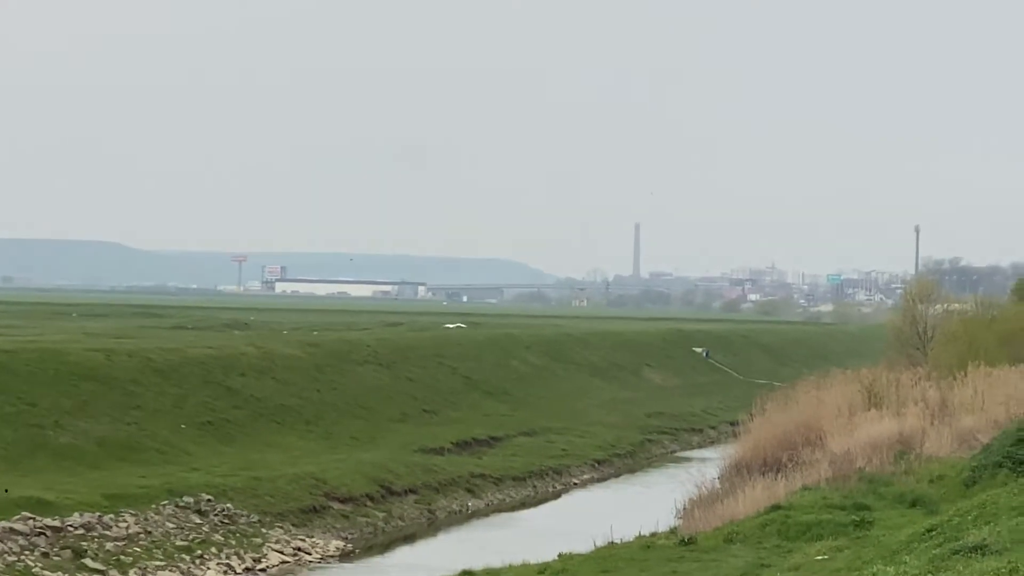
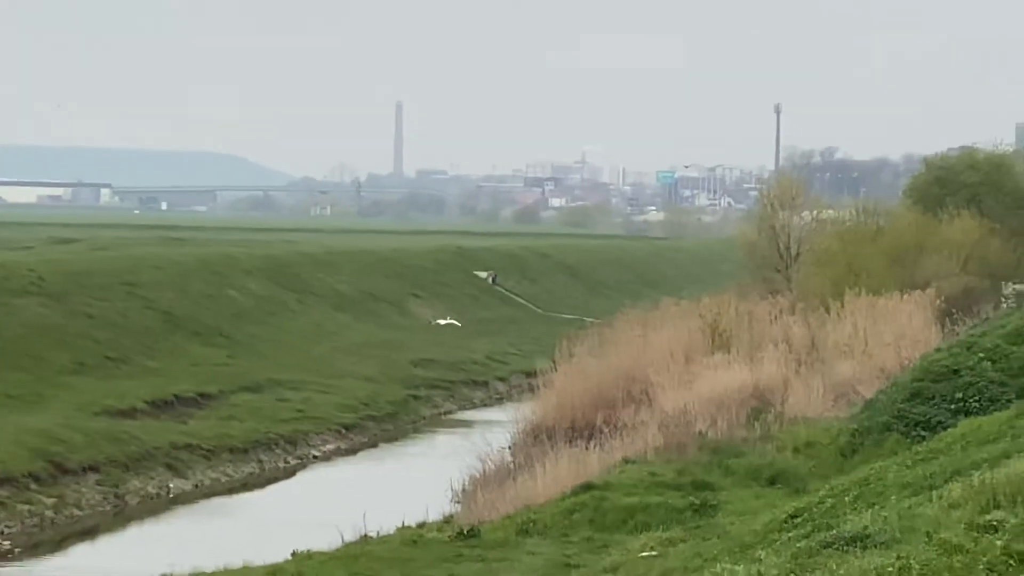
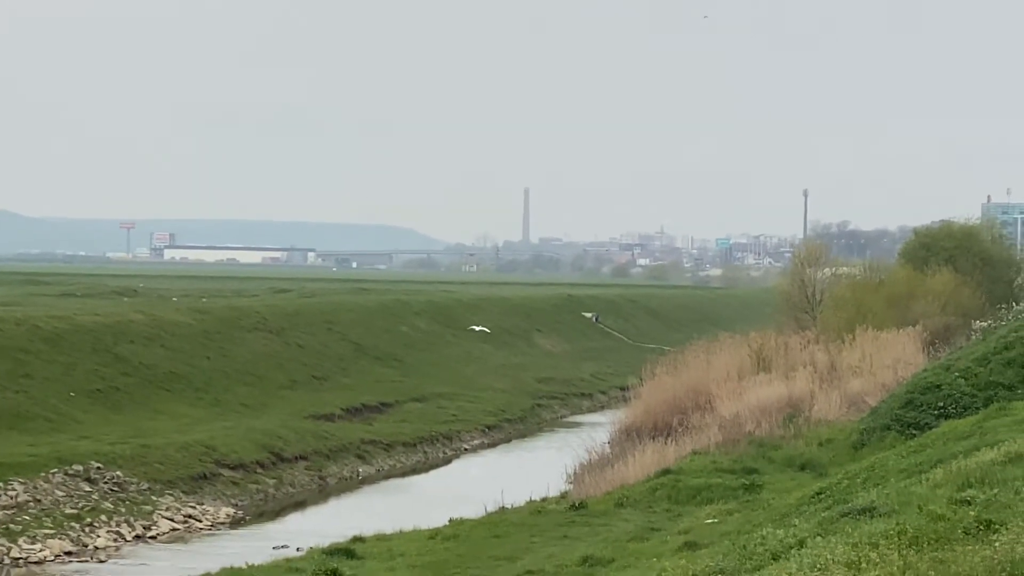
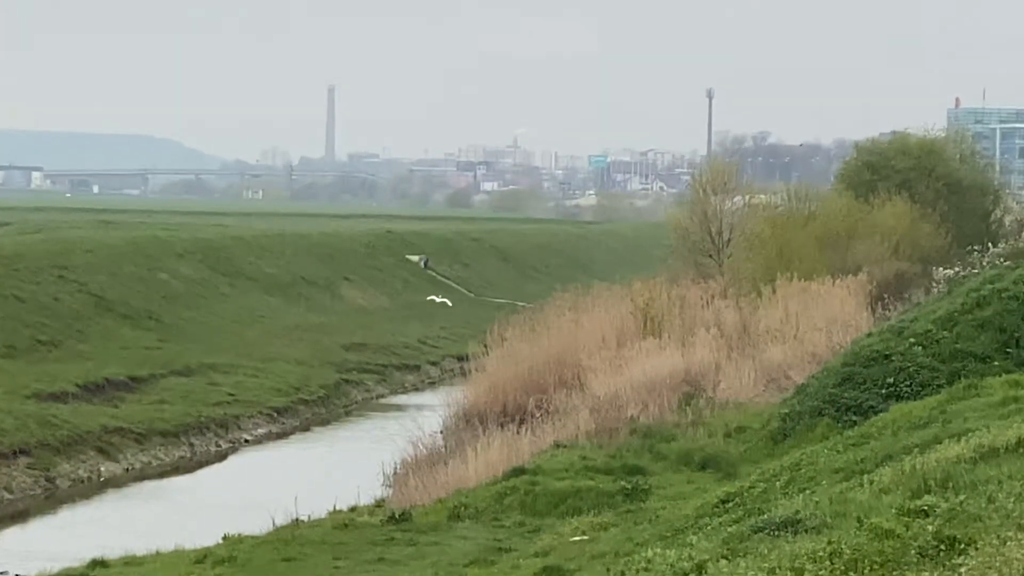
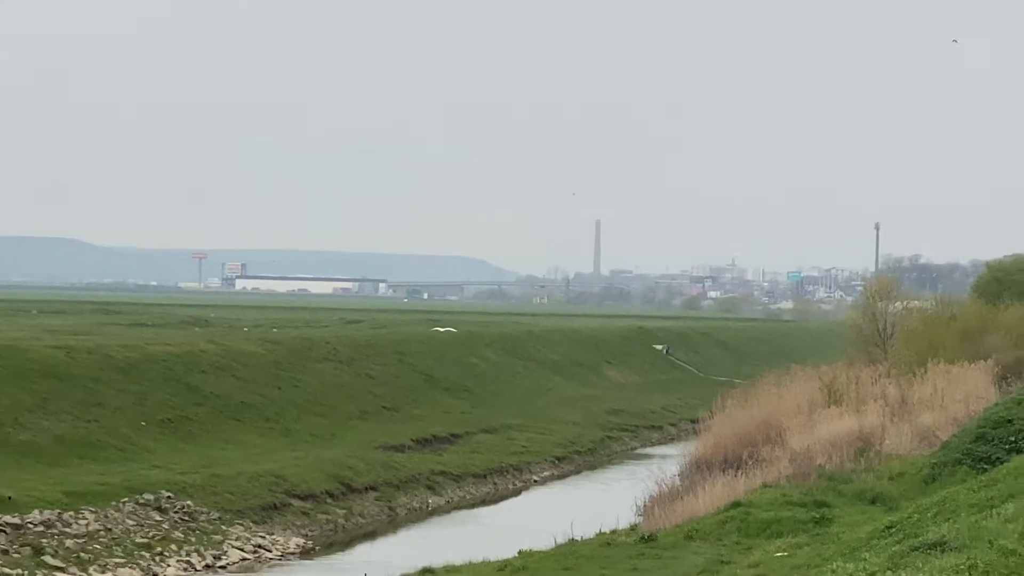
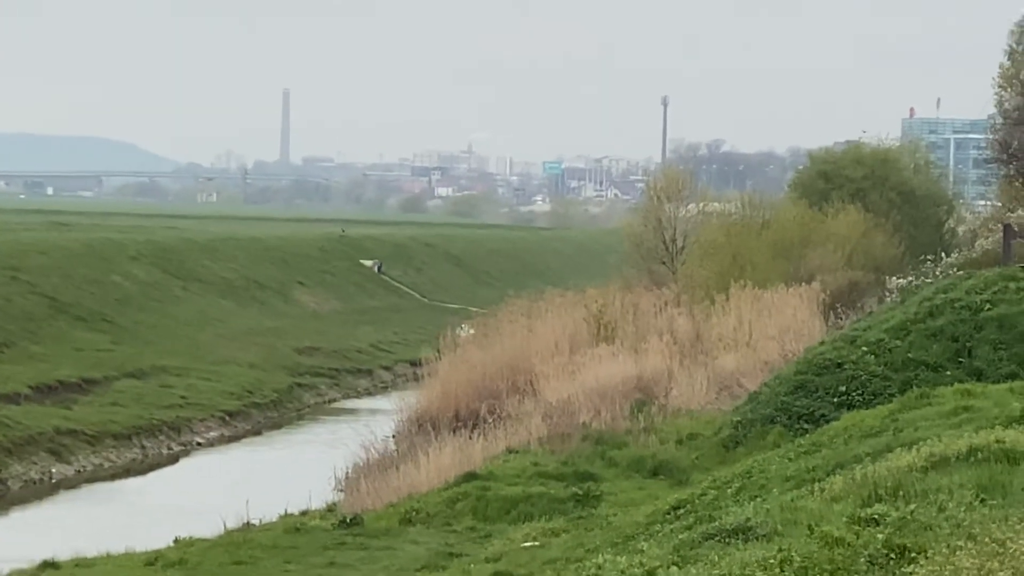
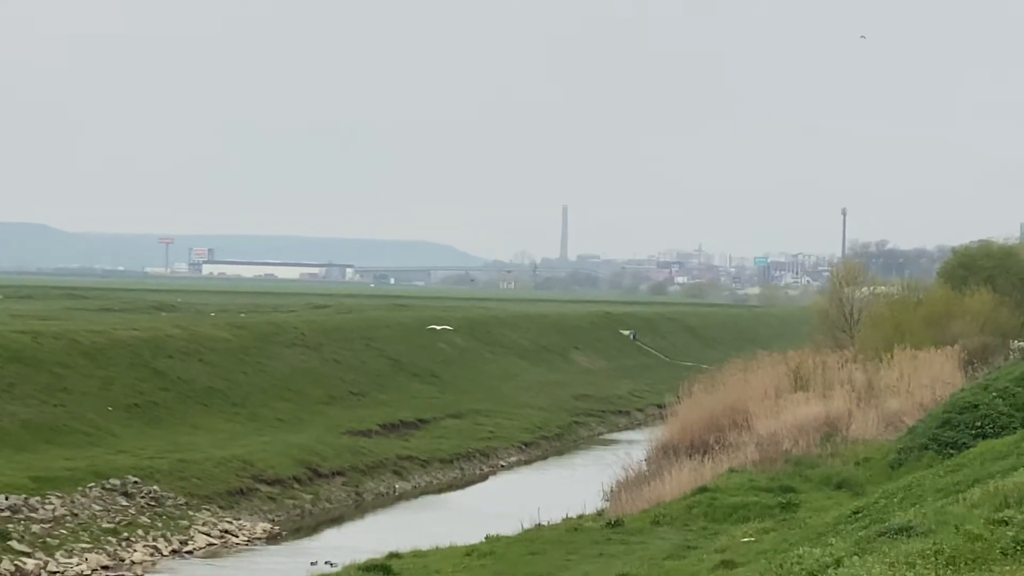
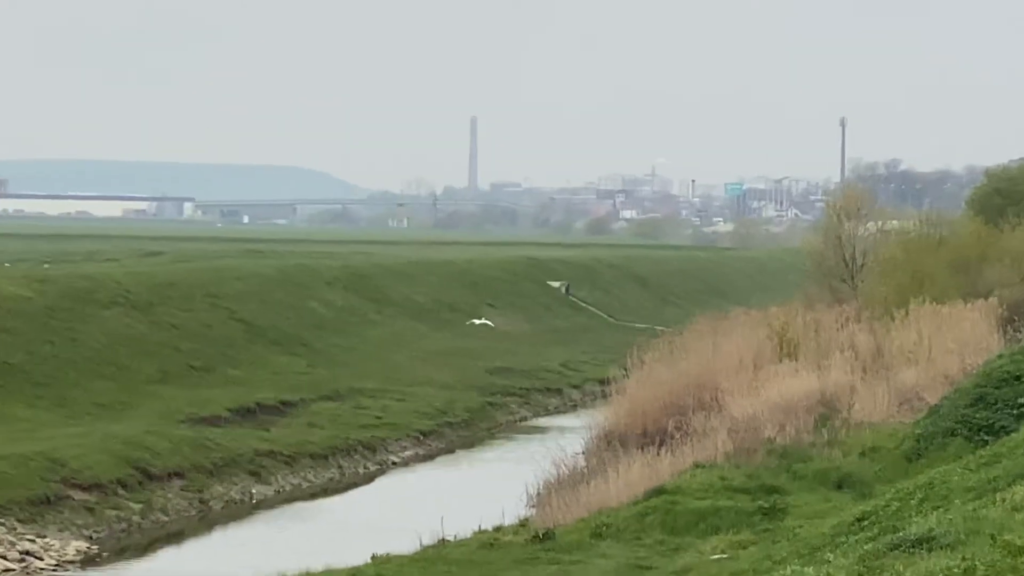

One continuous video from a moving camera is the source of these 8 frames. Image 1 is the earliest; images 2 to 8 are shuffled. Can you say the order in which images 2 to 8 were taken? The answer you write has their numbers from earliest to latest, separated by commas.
5, 7, 3, 8, 2, 4, 6
